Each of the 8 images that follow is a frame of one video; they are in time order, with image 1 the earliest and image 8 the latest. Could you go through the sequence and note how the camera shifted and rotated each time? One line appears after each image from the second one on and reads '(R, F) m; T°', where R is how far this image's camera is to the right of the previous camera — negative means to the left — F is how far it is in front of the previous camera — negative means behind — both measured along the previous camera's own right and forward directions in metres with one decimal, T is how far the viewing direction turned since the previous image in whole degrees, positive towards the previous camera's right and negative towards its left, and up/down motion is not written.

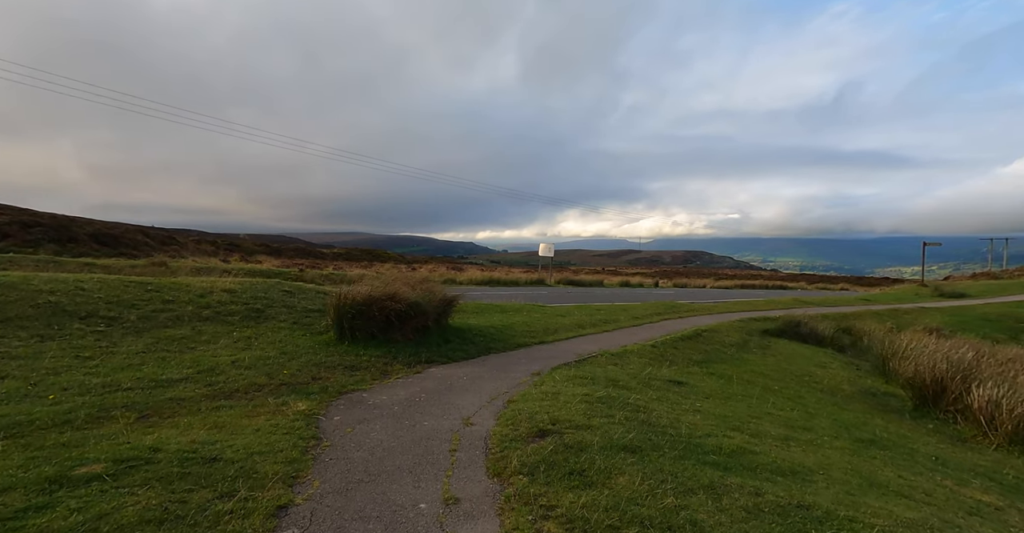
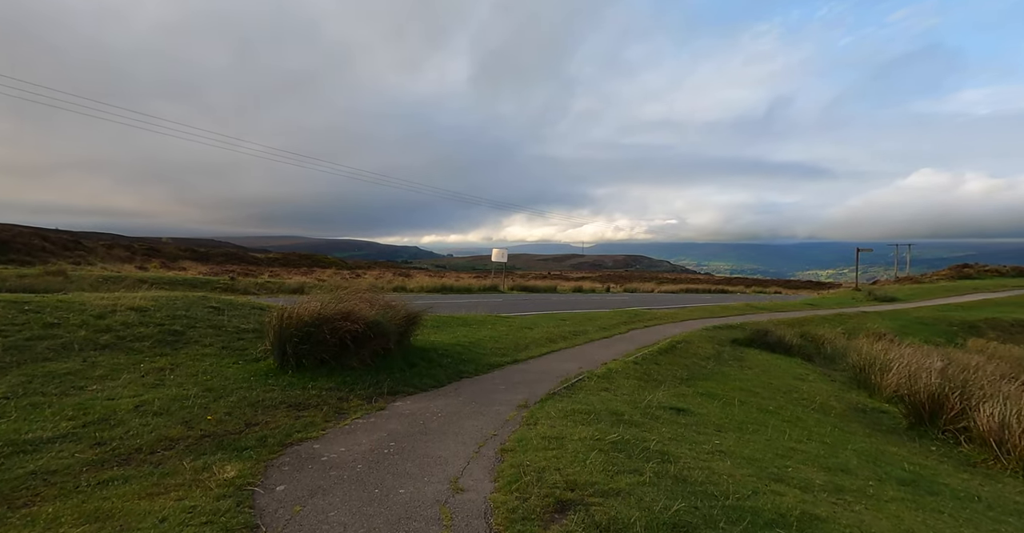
(-0.5, +1.3) m; +6°
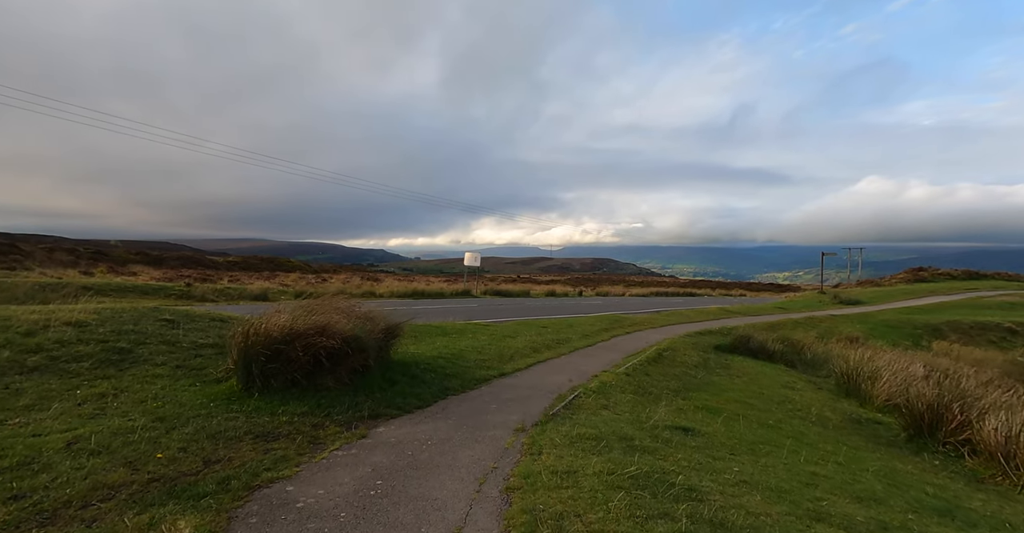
(-0.4, +0.7) m; +4°
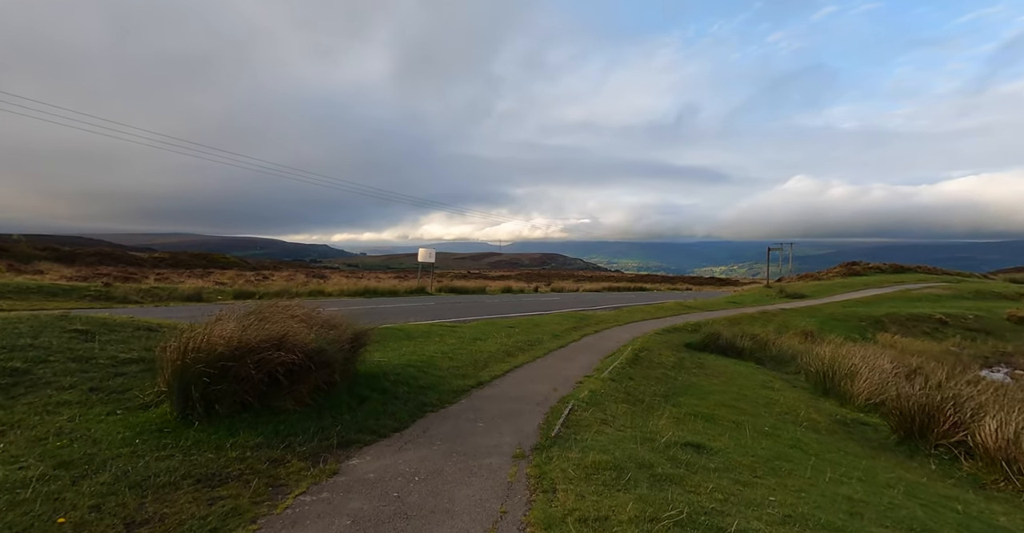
(-0.5, +1.0) m; +6°
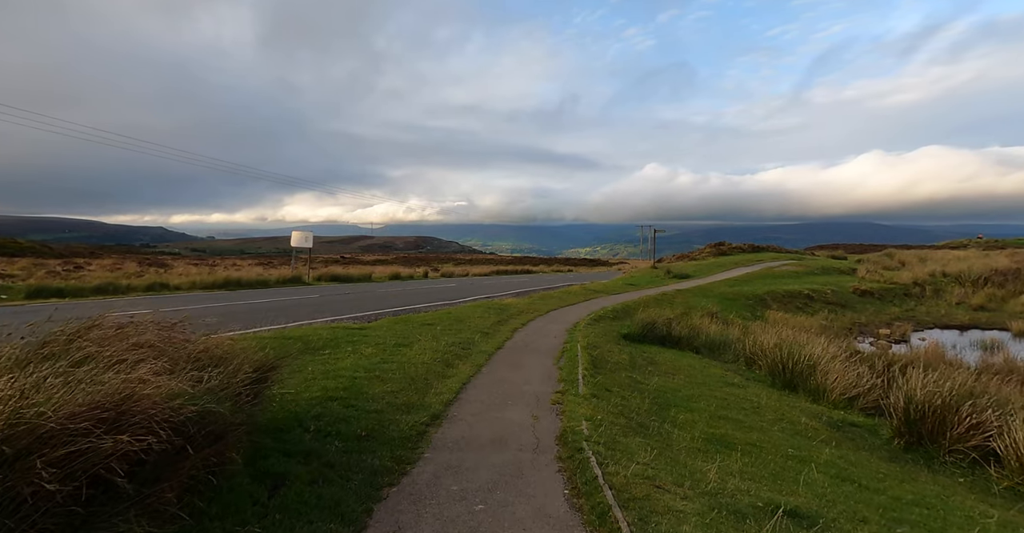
(-1.2, +2.7) m; +14°
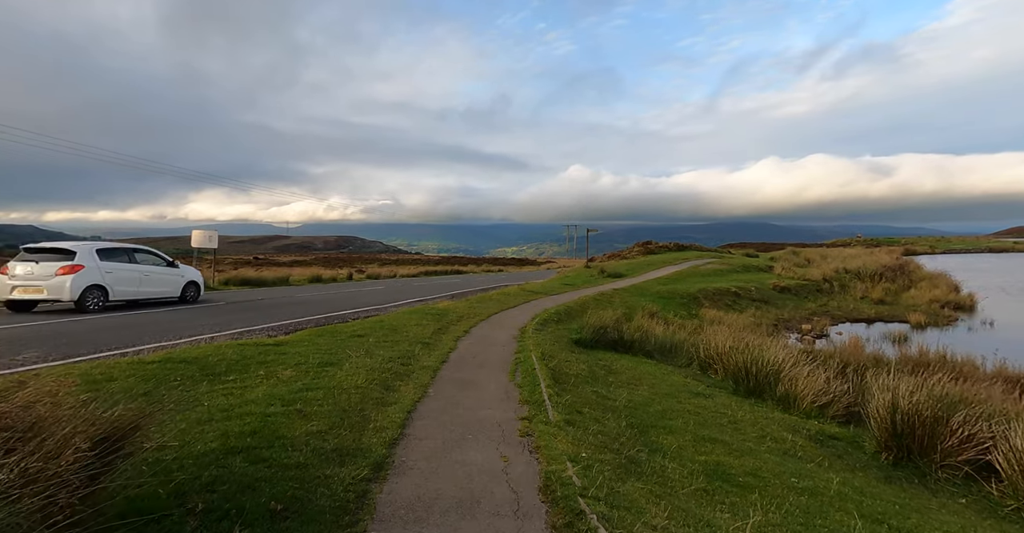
(-0.4, +1.4) m; +8°
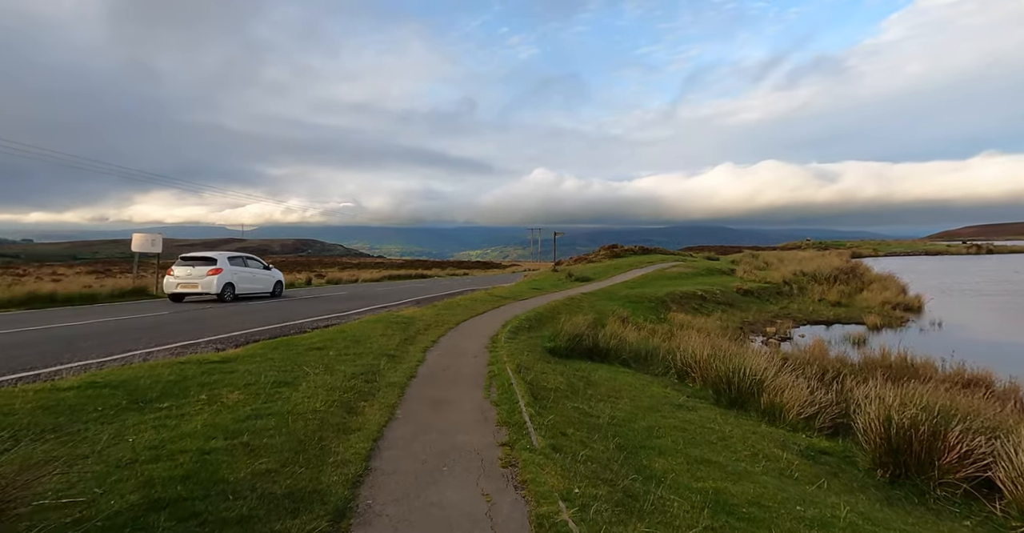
(-0.2, +0.7) m; +4°
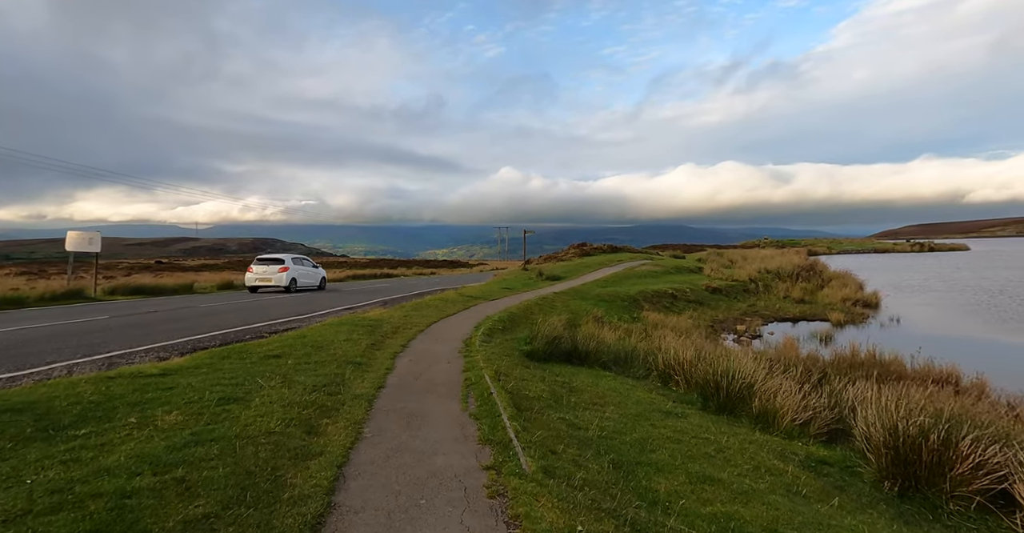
(-0.2, +0.8) m; +4°
